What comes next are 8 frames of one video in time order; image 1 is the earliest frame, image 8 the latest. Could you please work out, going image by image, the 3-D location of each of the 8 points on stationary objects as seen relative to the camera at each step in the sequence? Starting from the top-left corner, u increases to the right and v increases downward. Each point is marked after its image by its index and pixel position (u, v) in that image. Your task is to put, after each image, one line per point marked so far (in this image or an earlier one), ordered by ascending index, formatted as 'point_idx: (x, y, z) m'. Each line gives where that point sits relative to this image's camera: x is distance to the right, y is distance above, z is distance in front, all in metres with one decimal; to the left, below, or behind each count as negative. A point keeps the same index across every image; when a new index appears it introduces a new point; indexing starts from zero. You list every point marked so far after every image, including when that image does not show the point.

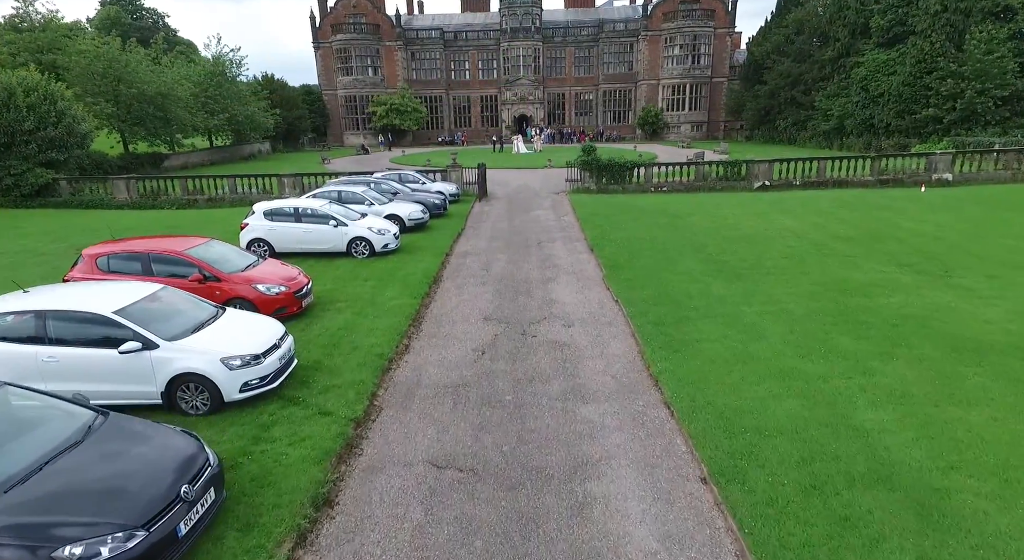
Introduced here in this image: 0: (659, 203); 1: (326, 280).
0: (+5.3, +2.7, +19.4) m
1: (-3.9, 0.0, +11.4) m
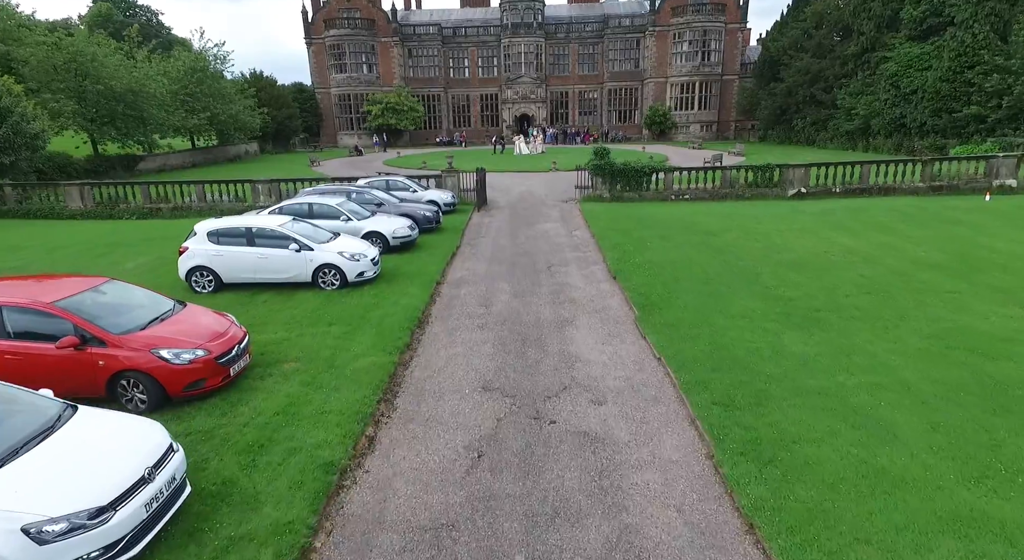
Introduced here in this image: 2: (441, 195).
0: (+5.4, +1.9, +16.8) m
1: (-3.8, -0.7, +8.9) m
2: (-2.5, +3.0, +19.2) m
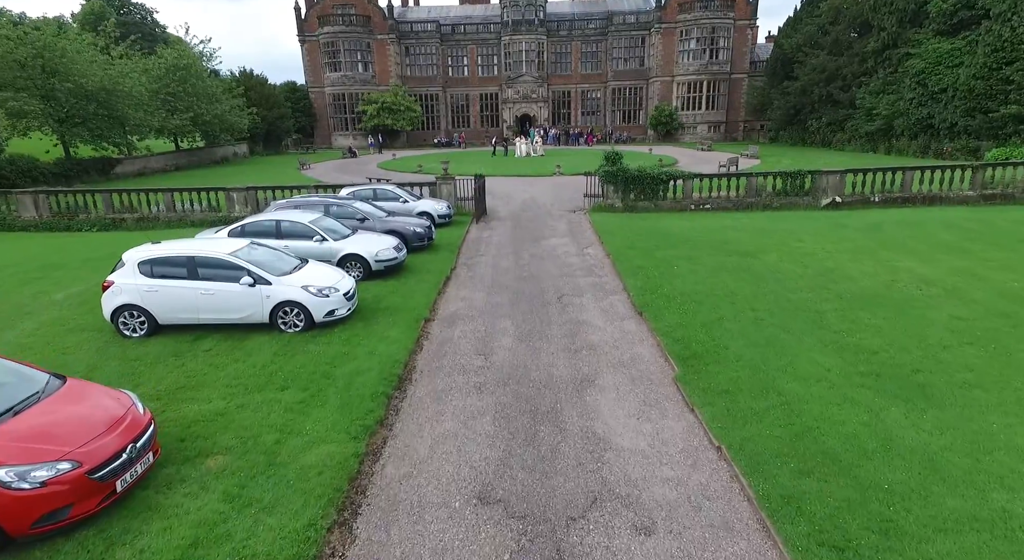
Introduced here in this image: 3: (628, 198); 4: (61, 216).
0: (+5.5, +1.3, +14.8) m
1: (-3.7, -1.4, +6.8) m
2: (-2.4, +2.3, +17.2) m
3: (+4.0, +2.9, +19.0) m
4: (-15.4, +2.2, +18.5) m
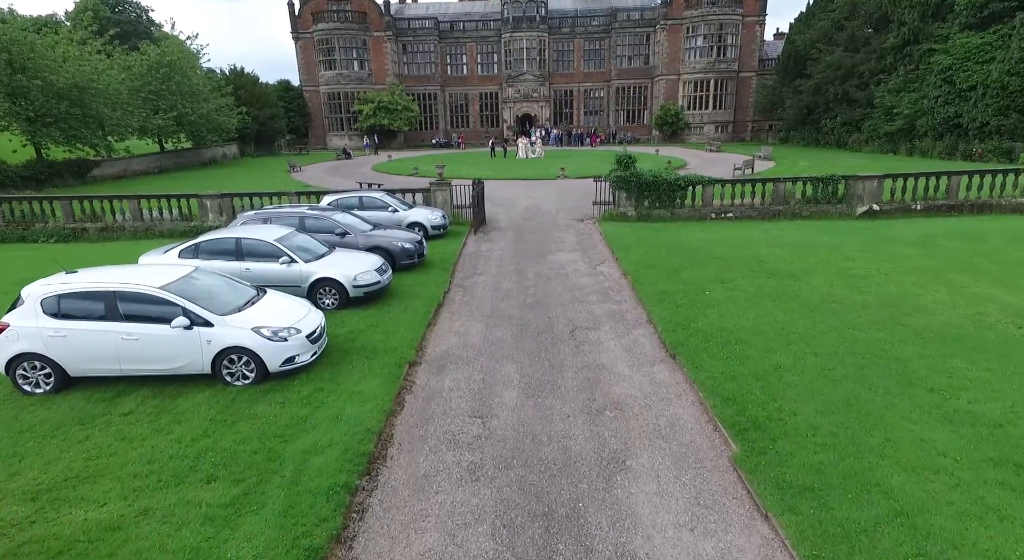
0: (+5.5, +0.8, +13.1) m
1: (-3.7, -1.9, +5.1) m
2: (-2.4, +1.8, +15.5) m
3: (+4.1, +2.4, +17.2) m
4: (-15.3, +1.6, +16.8) m
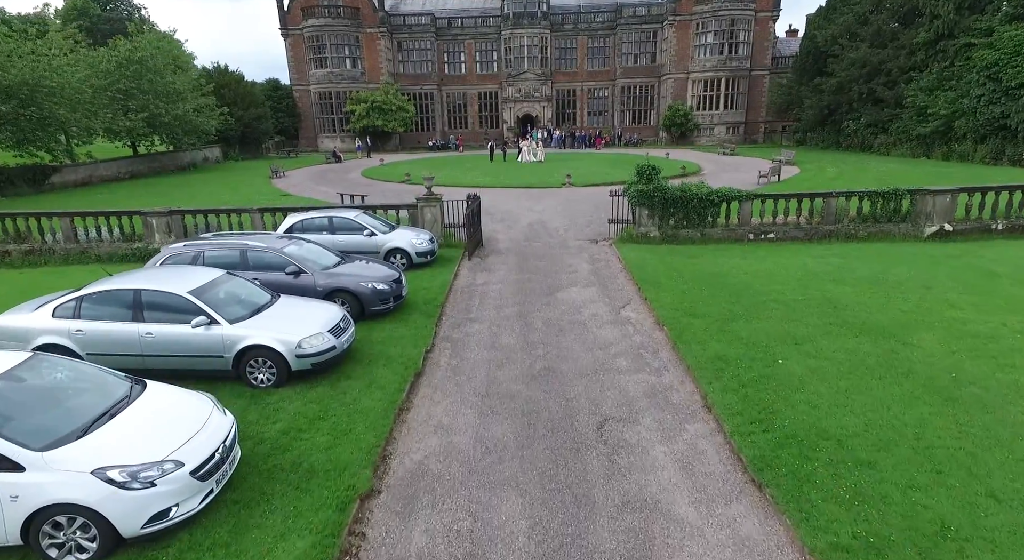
0: (+5.6, 0.0, +10.4) m
1: (-3.6, -2.7, +2.4) m
2: (-2.3, +1.0, +12.8) m
3: (+4.1, +1.5, +14.5) m
4: (-15.3, +0.8, +14.1) m
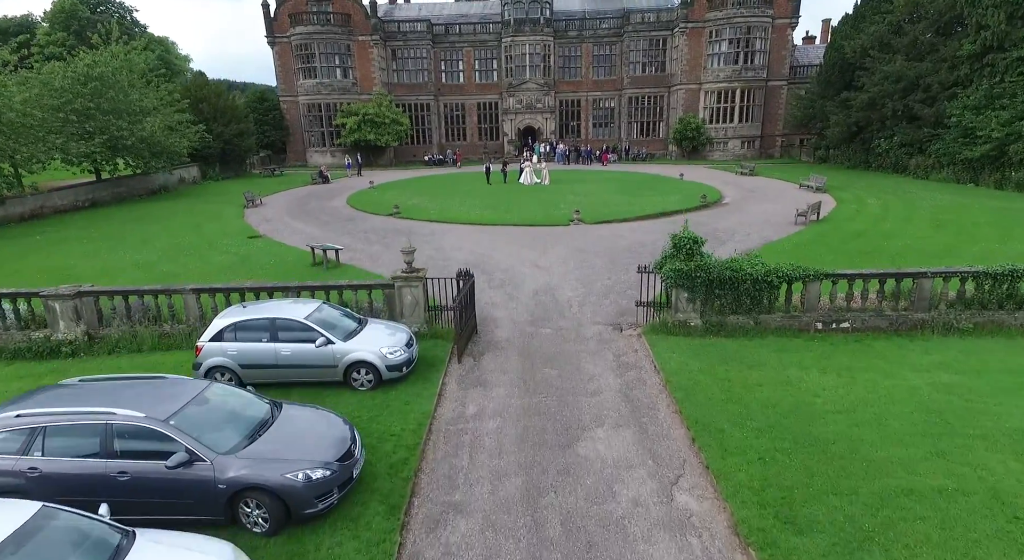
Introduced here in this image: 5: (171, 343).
0: (+5.6, -2.1, +7.2) m
1: (-3.6, -4.8, -0.8) m
2: (-2.3, -1.1, +9.6) m
3: (+4.2, -0.6, +11.4) m
4: (-15.2, -1.3, +11.0) m
5: (-7.3, -1.4, +11.7) m
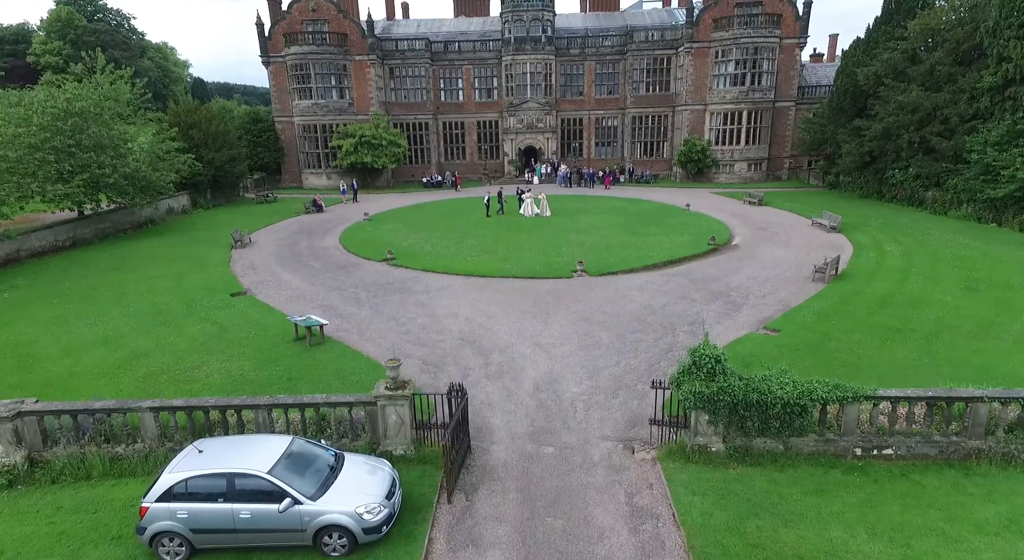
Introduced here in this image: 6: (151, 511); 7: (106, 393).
0: (+5.6, -4.4, +5.8) m
1: (-3.7, -7.0, -2.1) m
2: (-2.3, -3.3, +8.3) m
3: (+4.1, -2.8, +10.0) m
4: (-15.3, -3.5, +9.6) m
5: (-7.3, -3.6, +10.3) m
6: (-5.4, -3.4, +8.1) m
7: (-9.8, -2.7, +13.1) m
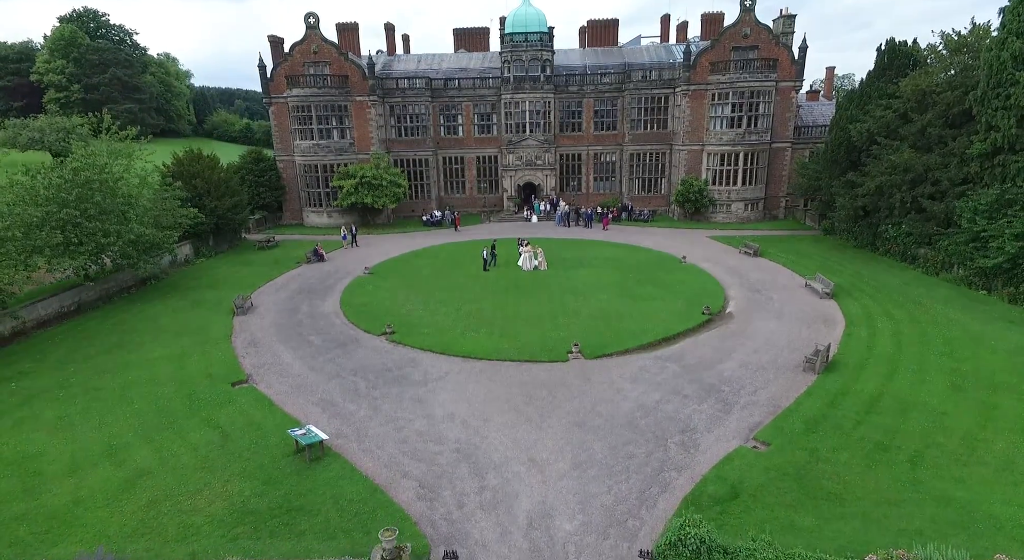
0: (+5.4, -7.8, +6.2) m
1: (-3.8, -10.3, -1.8) m
2: (-2.5, -6.7, +8.6) m
3: (+4.0, -6.3, +10.3) m
4: (-15.4, -6.9, +10.0) m
5: (-7.5, -7.0, +10.7) m
6: (-5.5, -6.8, +8.5) m
7: (-9.9, -6.1, +13.5) m
